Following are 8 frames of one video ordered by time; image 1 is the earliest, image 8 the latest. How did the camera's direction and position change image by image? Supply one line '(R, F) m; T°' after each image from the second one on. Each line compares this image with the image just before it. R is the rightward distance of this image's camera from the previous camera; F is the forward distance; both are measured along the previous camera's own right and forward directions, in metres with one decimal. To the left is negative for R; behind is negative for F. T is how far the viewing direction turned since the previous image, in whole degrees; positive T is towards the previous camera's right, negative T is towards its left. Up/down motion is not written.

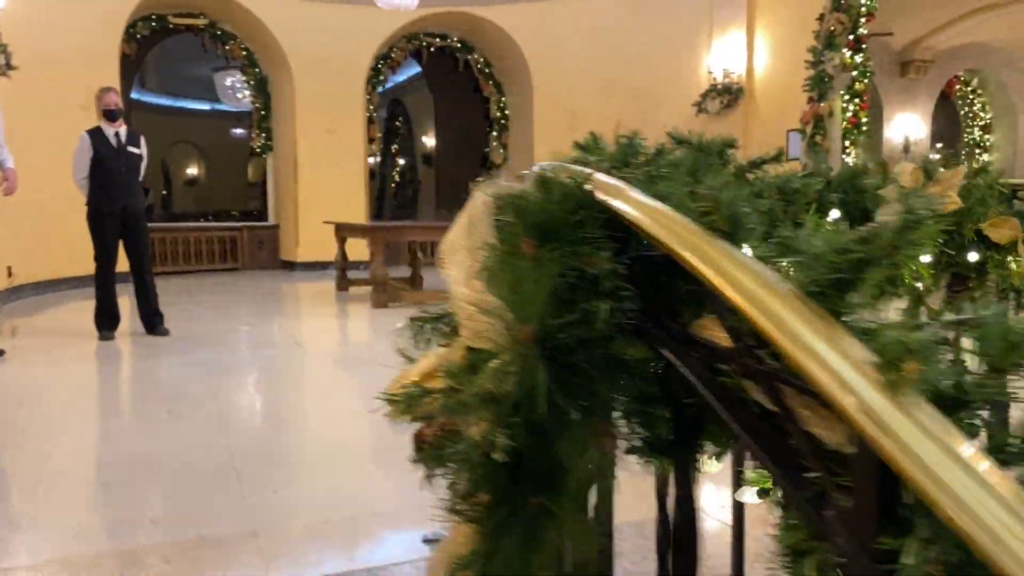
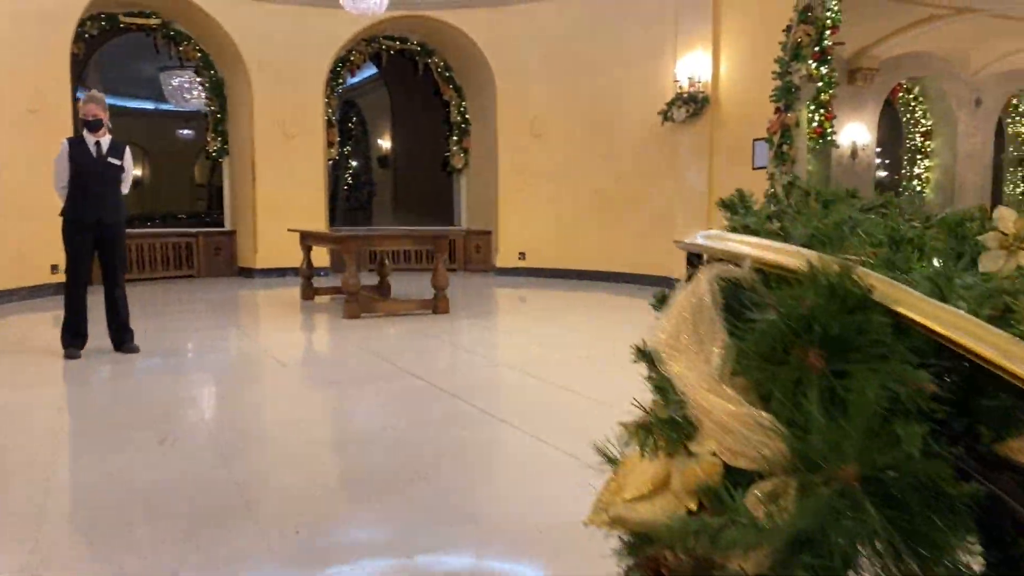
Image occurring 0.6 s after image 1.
(-0.2, +0.1) m; +4°
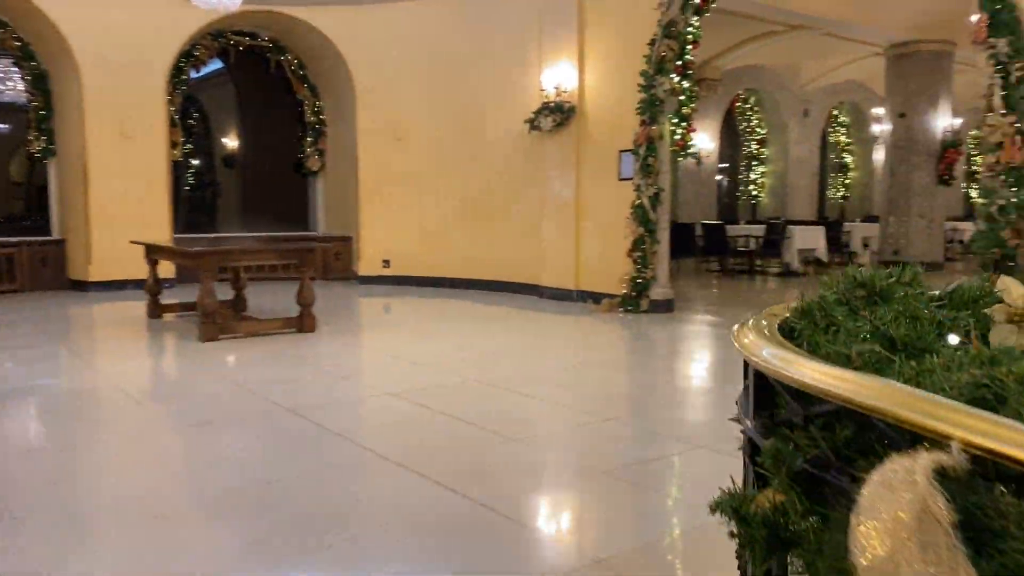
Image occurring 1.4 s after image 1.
(-0.1, +0.2) m; +10°
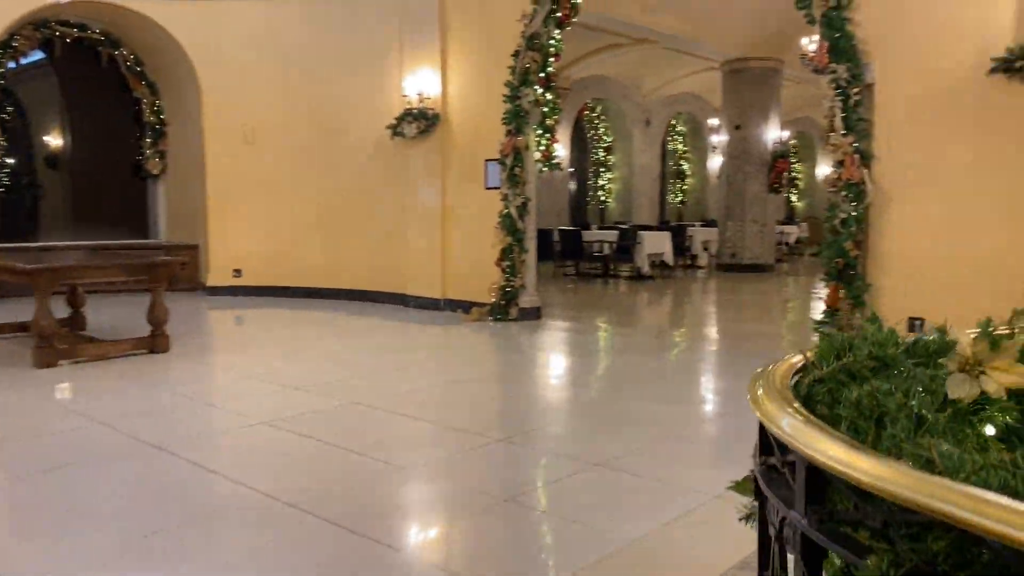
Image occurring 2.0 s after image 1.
(-0.2, +0.1) m; +11°
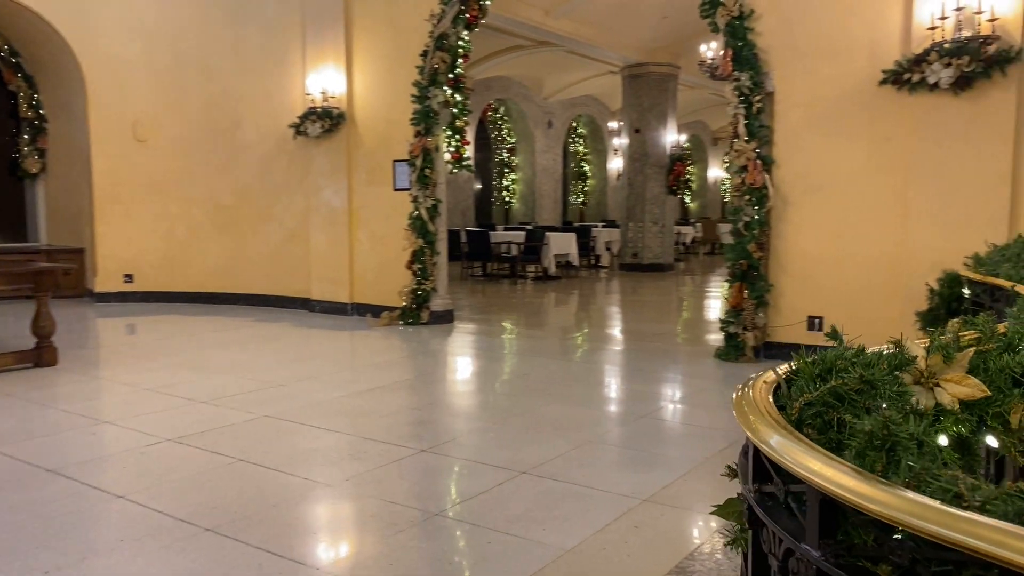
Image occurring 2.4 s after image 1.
(-0.1, 0.0) m; +7°
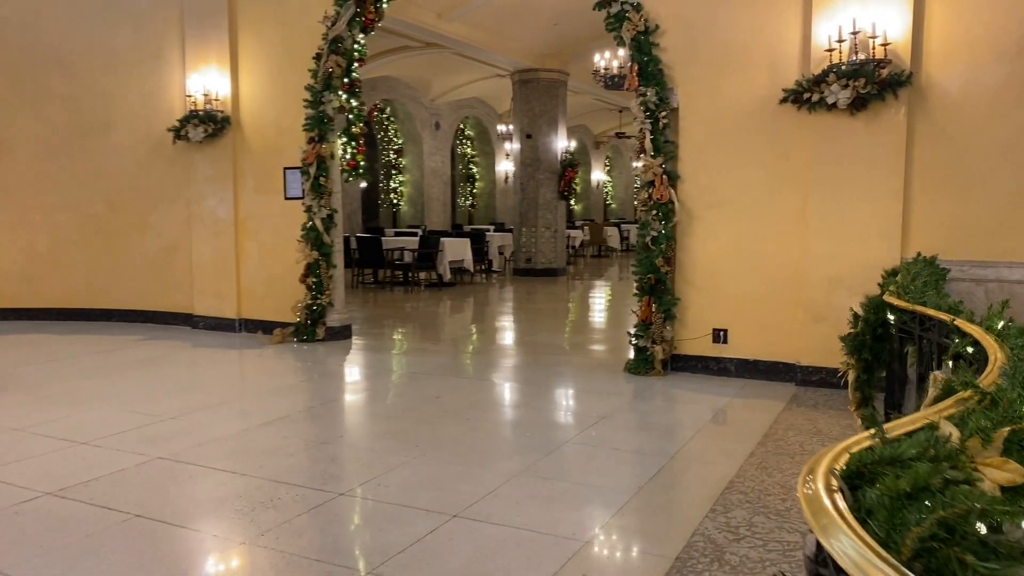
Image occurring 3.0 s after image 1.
(-0.2, +0.2) m; +8°
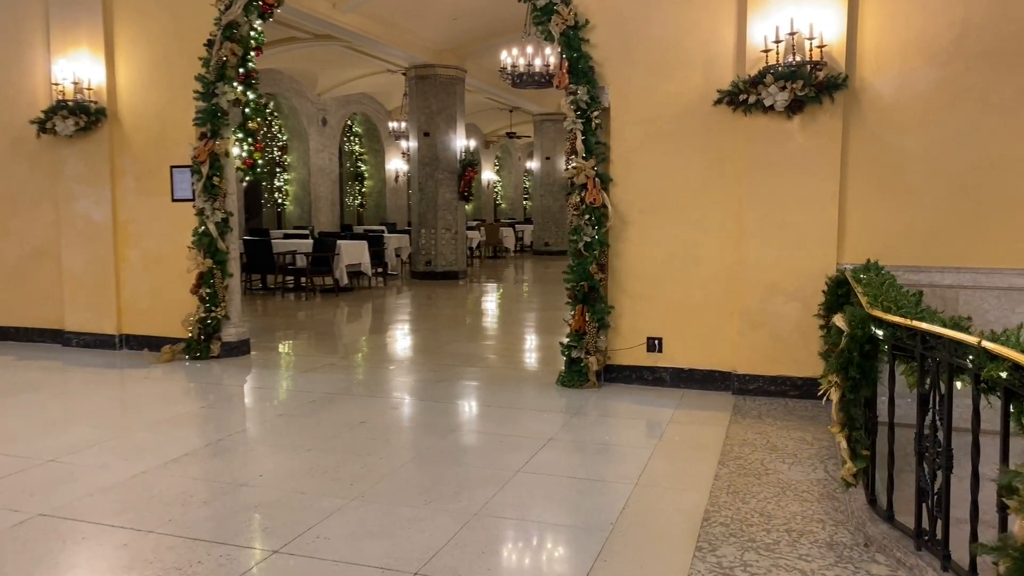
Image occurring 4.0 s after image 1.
(-0.3, +0.4) m; +8°
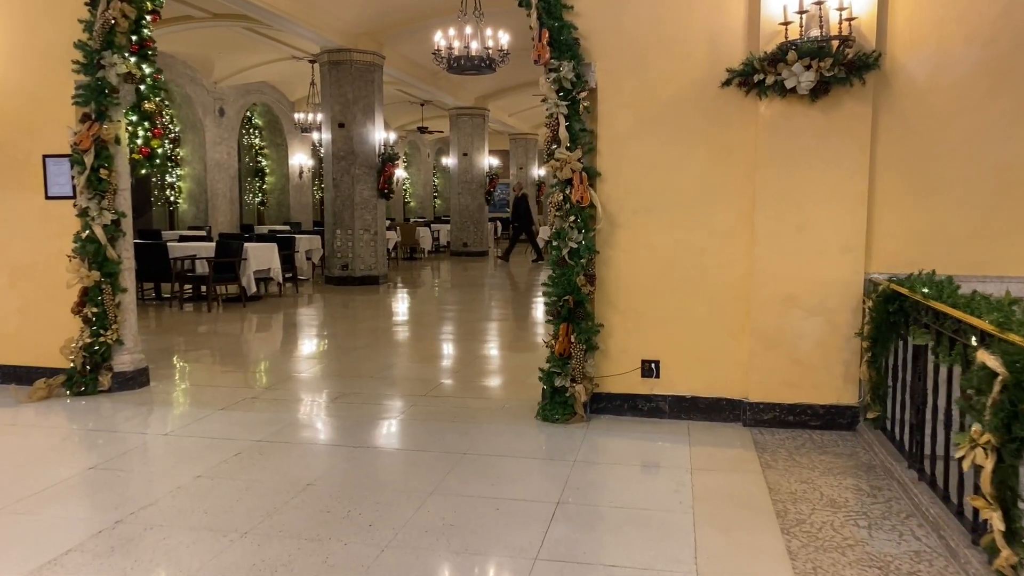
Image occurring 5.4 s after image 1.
(-0.4, +0.9) m; +7°
